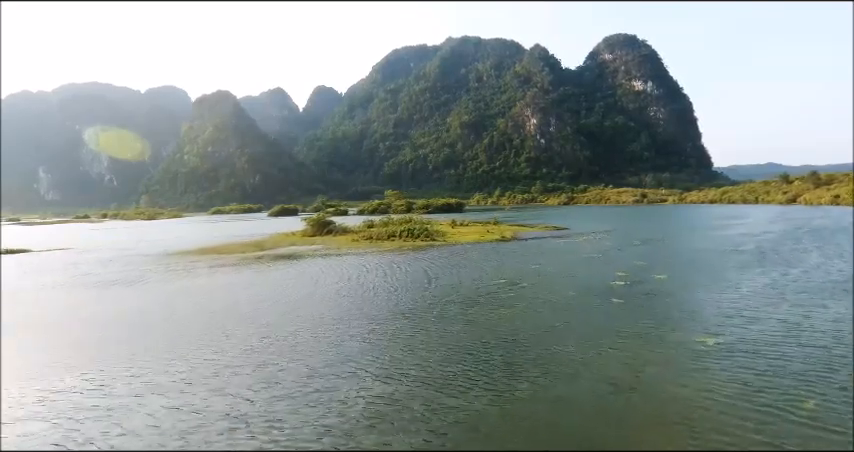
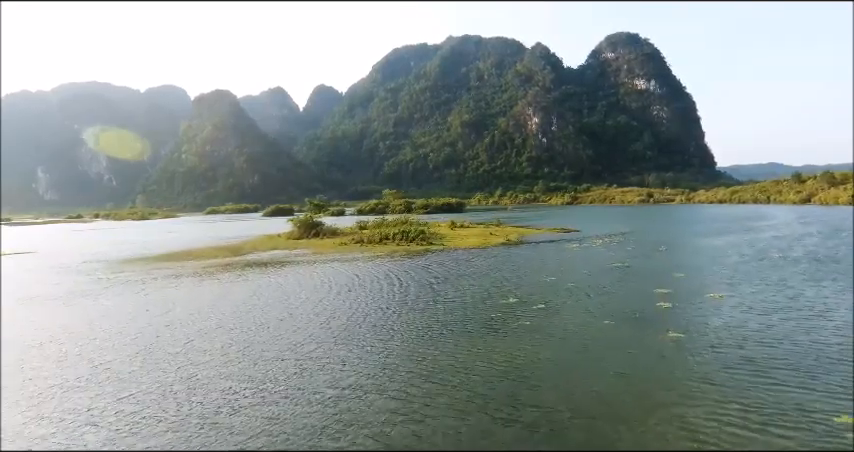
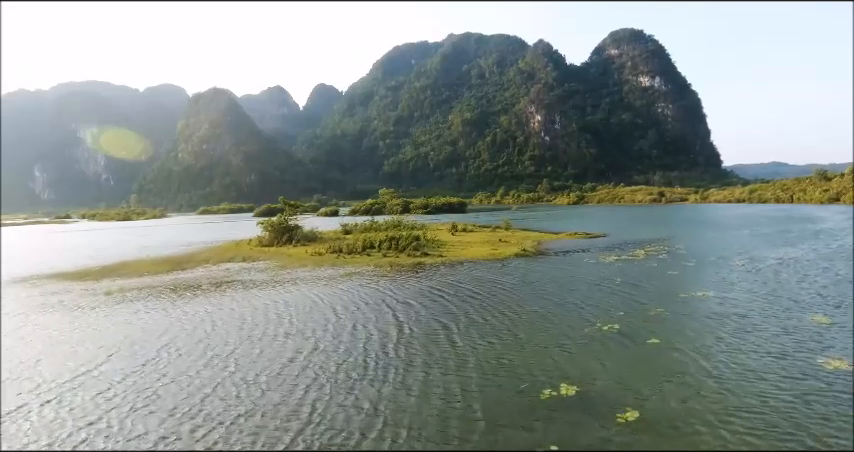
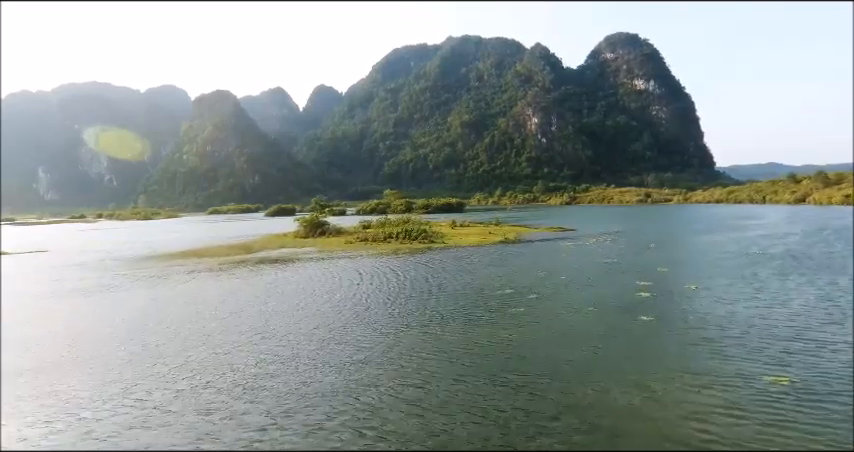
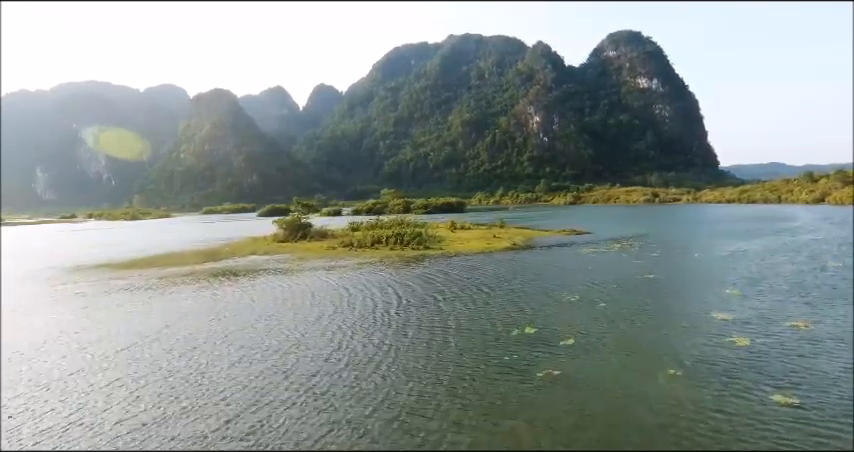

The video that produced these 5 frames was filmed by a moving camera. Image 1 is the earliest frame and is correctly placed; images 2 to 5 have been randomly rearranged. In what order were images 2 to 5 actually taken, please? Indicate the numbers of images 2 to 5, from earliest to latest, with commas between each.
4, 2, 5, 3
